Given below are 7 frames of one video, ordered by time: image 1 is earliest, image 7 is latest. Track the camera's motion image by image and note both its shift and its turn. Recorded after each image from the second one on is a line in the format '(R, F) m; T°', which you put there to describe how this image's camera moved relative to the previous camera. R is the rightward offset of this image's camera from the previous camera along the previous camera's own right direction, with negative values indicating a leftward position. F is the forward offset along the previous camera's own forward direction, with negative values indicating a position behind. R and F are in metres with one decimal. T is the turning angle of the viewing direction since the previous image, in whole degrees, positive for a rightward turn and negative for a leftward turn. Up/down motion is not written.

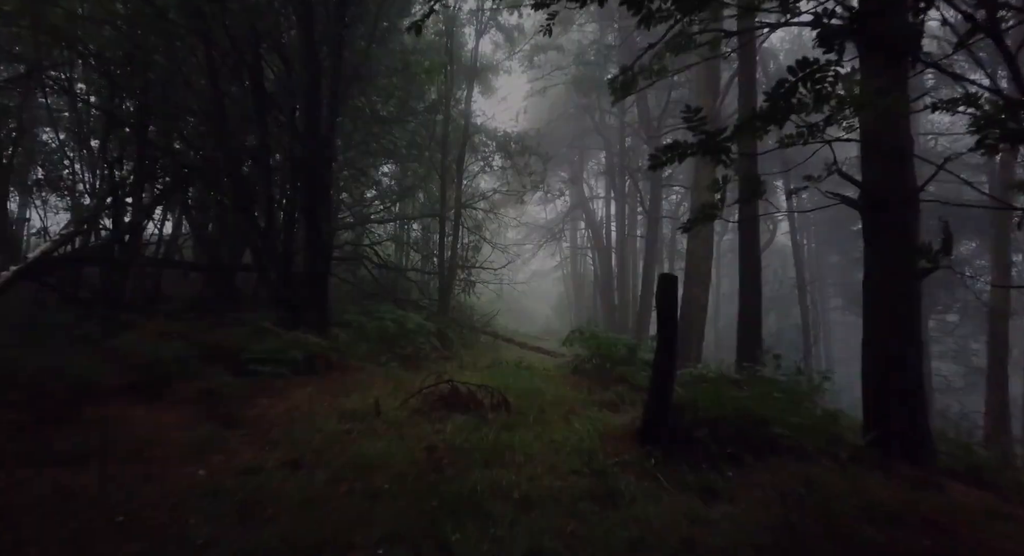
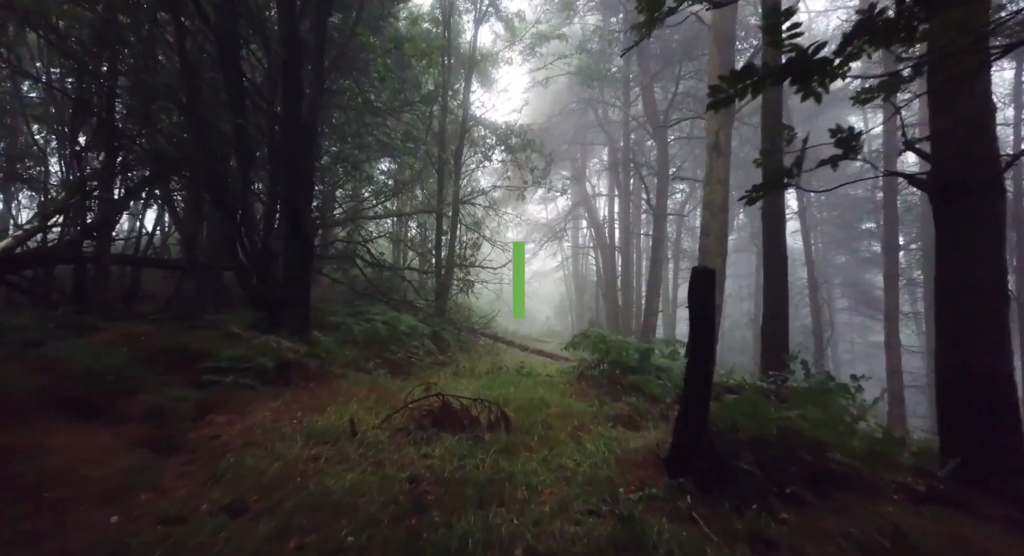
(0.0, +0.6) m; 0°
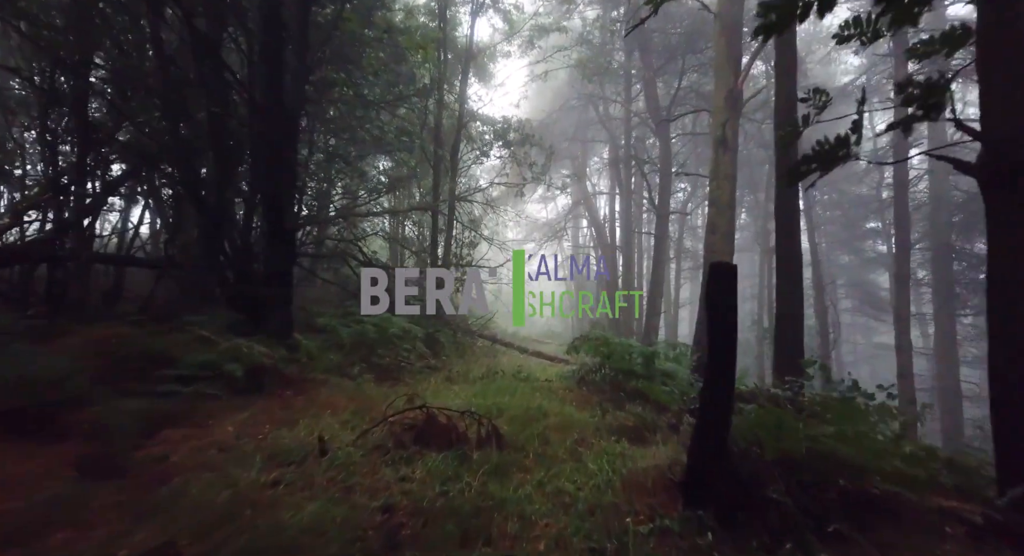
(0.0, +0.4) m; 0°
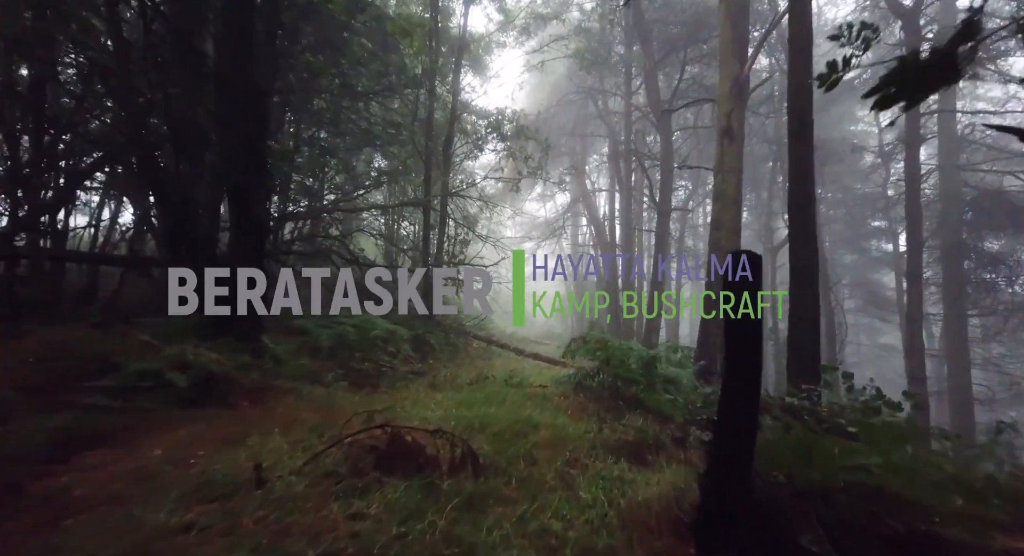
(+0.1, +0.5) m; 0°
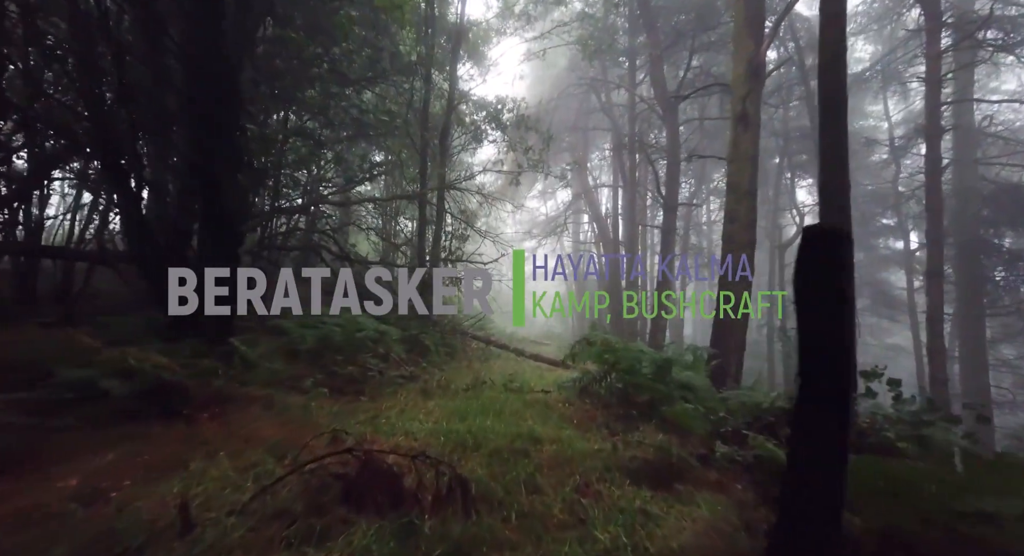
(0.0, +0.5) m; 0°
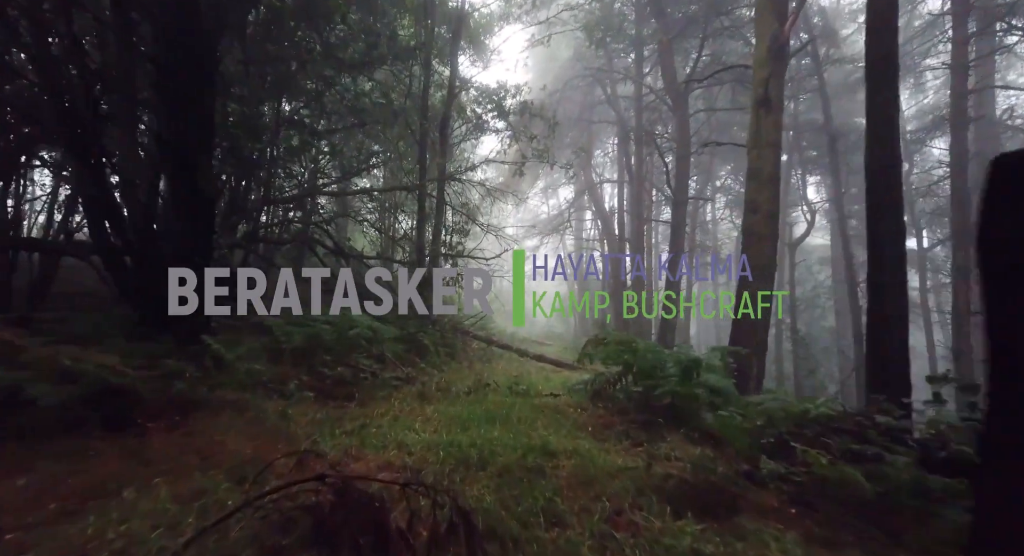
(-0.1, +0.5) m; 0°
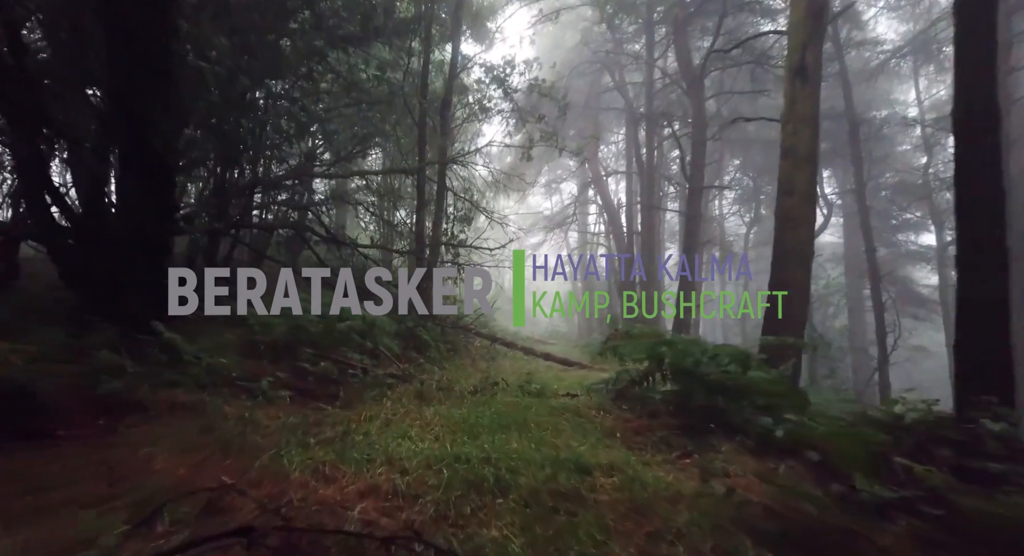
(-0.1, +0.7) m; 0°
